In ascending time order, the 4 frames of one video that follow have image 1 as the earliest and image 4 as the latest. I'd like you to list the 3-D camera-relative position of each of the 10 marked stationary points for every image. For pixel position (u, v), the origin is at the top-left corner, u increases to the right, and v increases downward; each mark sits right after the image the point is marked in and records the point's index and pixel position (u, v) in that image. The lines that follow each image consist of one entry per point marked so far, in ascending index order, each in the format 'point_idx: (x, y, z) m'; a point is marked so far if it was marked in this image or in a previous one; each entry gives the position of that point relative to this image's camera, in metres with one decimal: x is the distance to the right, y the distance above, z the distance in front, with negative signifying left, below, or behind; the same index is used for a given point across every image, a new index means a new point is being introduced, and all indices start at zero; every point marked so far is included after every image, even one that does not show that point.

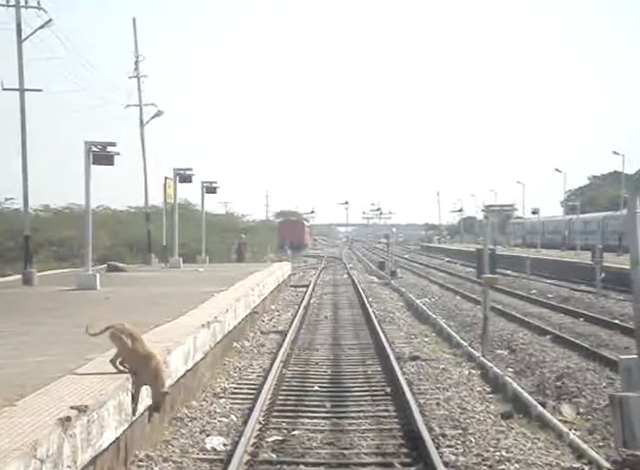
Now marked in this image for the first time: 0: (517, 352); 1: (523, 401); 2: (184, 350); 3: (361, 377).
0: (+3.9, -2.3, +17.4) m
1: (+2.8, -2.3, +12.3) m
2: (-1.8, -1.5, +11.7) m
3: (+0.7, -2.5, +15.6) m
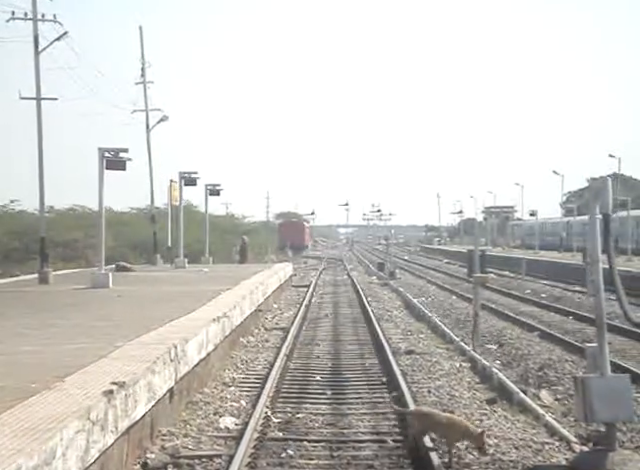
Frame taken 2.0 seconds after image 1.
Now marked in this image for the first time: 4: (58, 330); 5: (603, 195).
0: (+3.9, -2.3, +18.6) m
1: (+2.8, -2.3, +13.5) m
2: (-1.8, -1.5, +12.9) m
3: (+0.7, -2.6, +16.8) m
4: (-3.9, -1.4, +13.3) m
5: (+2.9, +0.4, +9.2) m
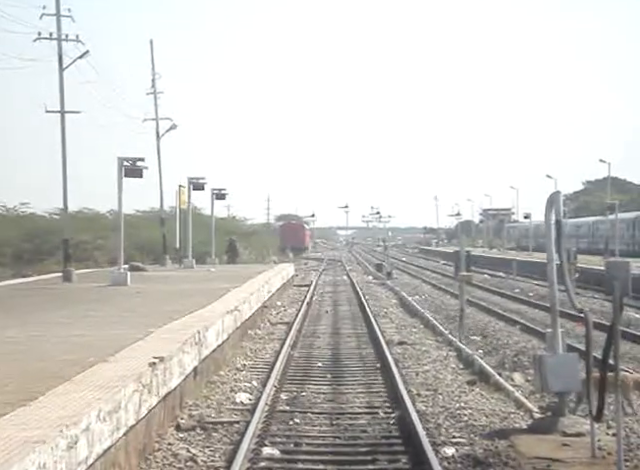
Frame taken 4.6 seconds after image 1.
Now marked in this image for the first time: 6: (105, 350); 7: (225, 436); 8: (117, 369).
0: (+3.9, -2.4, +20.5) m
1: (+2.9, -2.4, +15.4) m
2: (-1.7, -1.6, +14.8) m
3: (+0.8, -2.6, +18.8) m
4: (-3.9, -1.5, +15.2) m
5: (+3.0, +0.4, +11.1) m
6: (-2.7, -1.4, +11.0) m
7: (-1.2, -2.5, +11.0) m
8: (-2.1, -1.4, +9.2) m
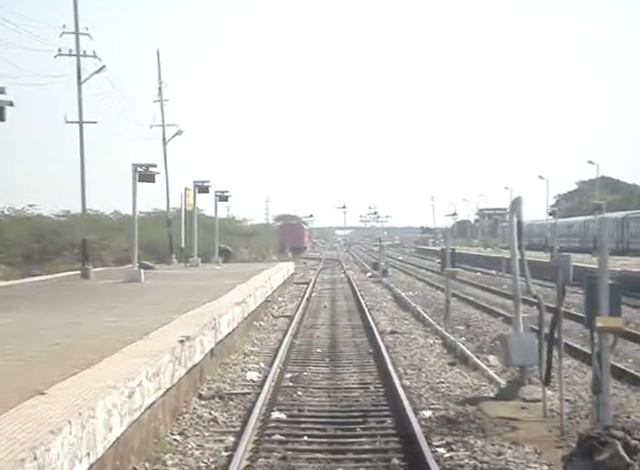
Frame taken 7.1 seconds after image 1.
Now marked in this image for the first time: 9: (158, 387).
0: (+3.9, -2.4, +22.6) m
1: (+2.9, -2.4, +17.5) m
2: (-1.8, -1.6, +16.9) m
3: (+0.7, -2.6, +20.8) m
4: (-3.9, -1.5, +17.3) m
5: (+2.9, +0.4, +13.1) m
6: (-2.7, -1.4, +13.0) m
7: (-1.2, -2.5, +13.0) m
8: (-2.1, -1.4, +11.3) m
9: (-1.8, -1.7, +9.9) m
